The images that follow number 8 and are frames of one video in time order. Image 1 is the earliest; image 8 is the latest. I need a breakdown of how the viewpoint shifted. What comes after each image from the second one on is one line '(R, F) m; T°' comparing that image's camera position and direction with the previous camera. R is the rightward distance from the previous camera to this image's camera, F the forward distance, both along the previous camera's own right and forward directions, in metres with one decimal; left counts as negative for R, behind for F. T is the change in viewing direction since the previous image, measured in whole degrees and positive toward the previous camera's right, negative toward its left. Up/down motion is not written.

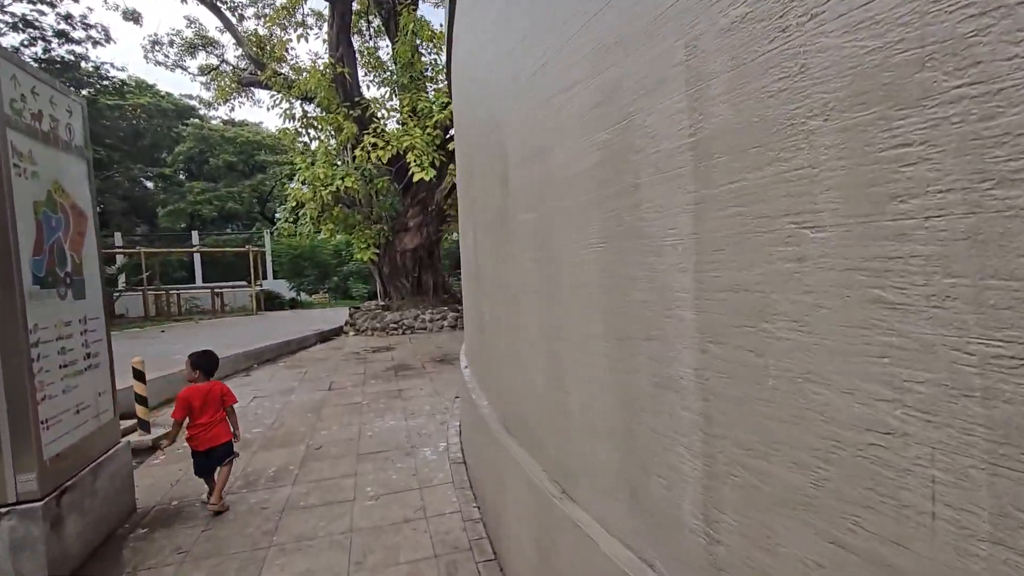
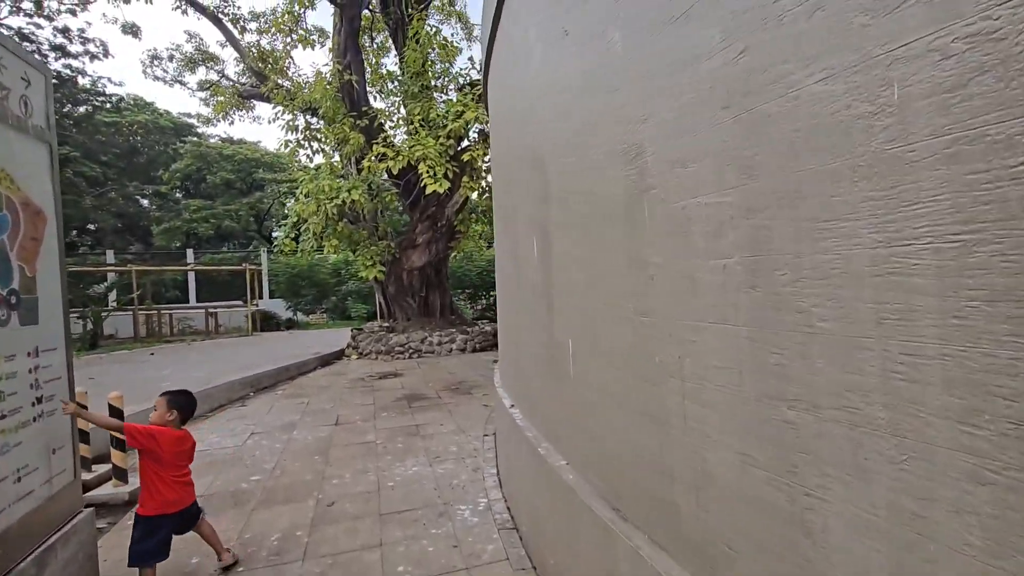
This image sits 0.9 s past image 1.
(-0.3, +0.6) m; 0°
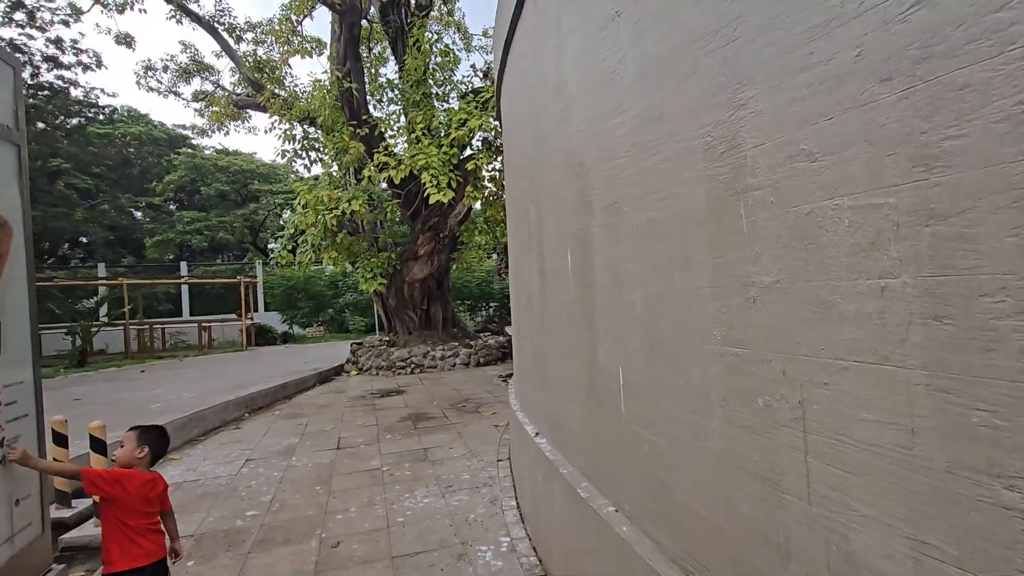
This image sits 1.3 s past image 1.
(-0.1, +0.2) m; 0°
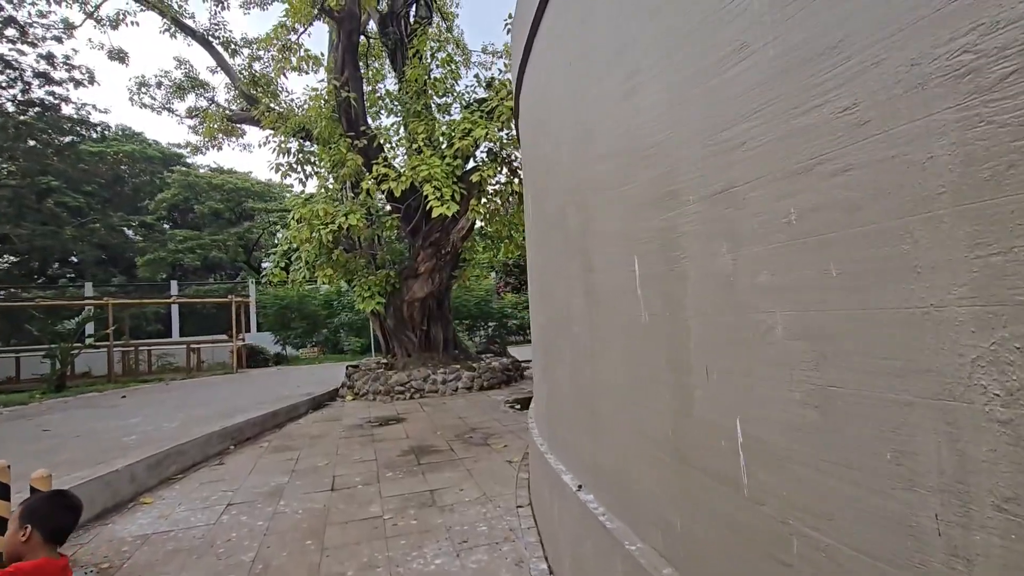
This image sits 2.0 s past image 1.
(-0.2, +0.4) m; +1°
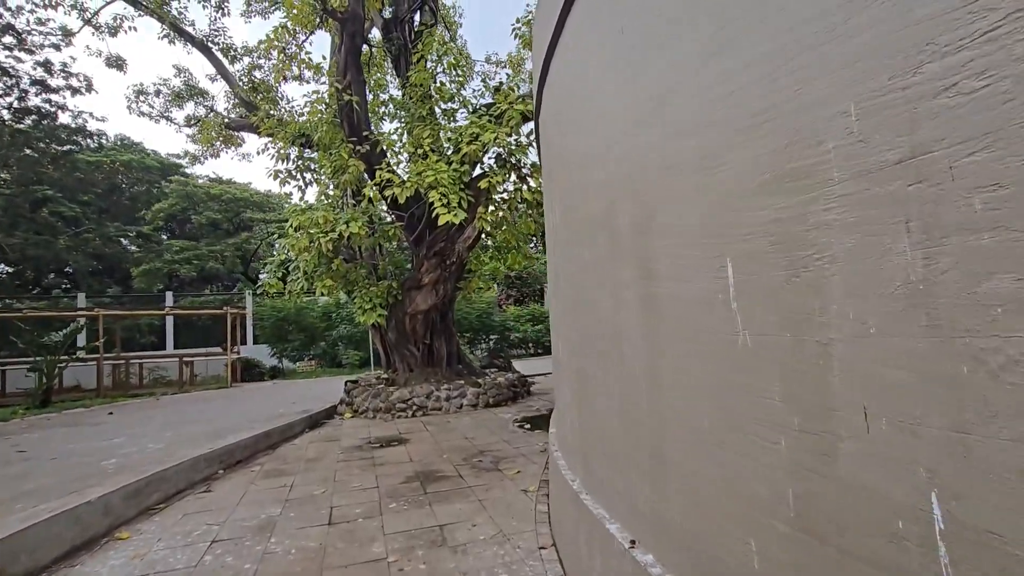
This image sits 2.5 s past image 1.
(-0.1, +0.3) m; 0°
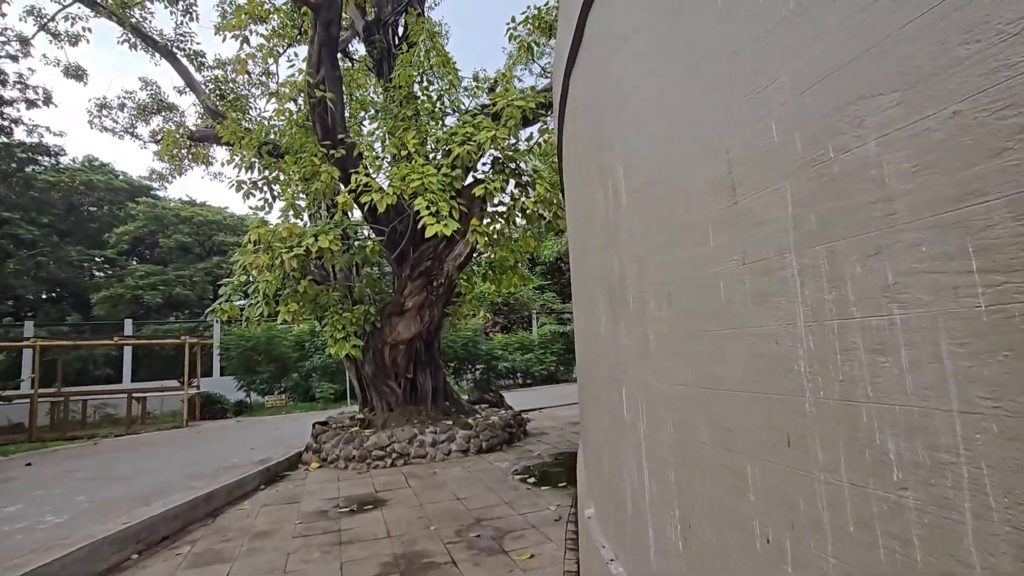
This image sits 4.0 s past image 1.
(-0.2, +1.0) m; +2°
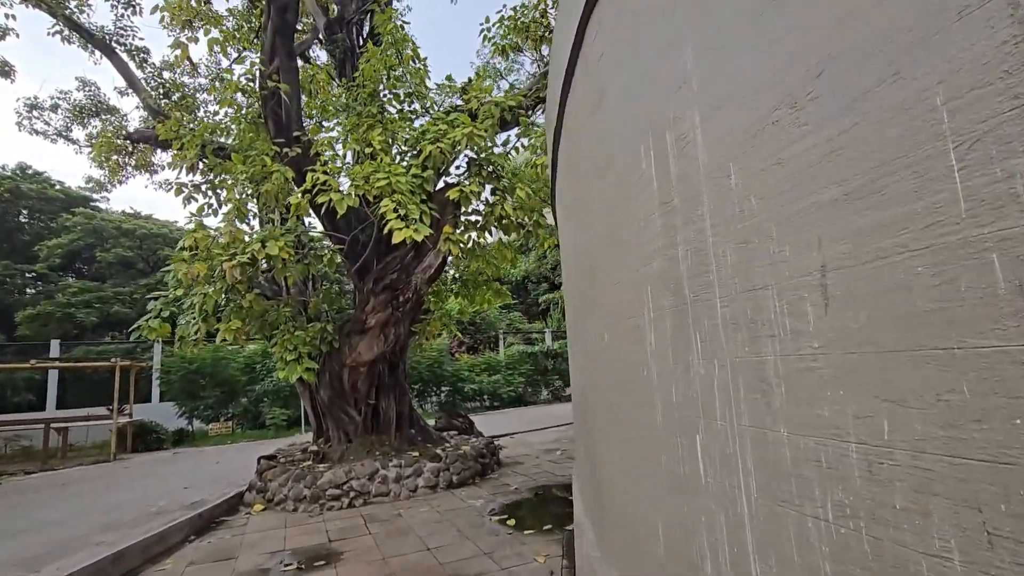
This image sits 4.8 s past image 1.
(-0.1, +0.6) m; +4°
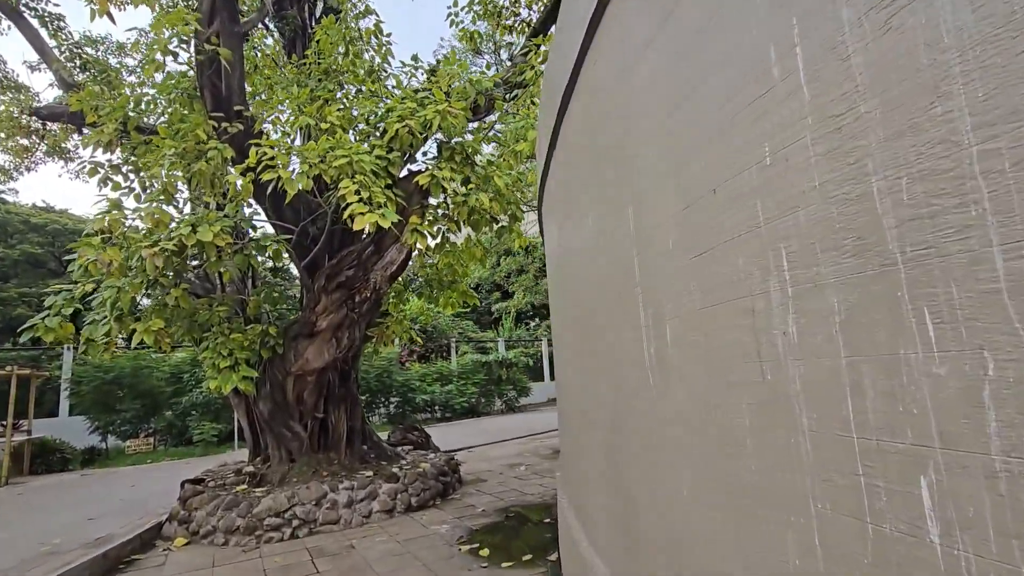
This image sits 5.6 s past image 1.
(-0.2, +0.5) m; +6°
